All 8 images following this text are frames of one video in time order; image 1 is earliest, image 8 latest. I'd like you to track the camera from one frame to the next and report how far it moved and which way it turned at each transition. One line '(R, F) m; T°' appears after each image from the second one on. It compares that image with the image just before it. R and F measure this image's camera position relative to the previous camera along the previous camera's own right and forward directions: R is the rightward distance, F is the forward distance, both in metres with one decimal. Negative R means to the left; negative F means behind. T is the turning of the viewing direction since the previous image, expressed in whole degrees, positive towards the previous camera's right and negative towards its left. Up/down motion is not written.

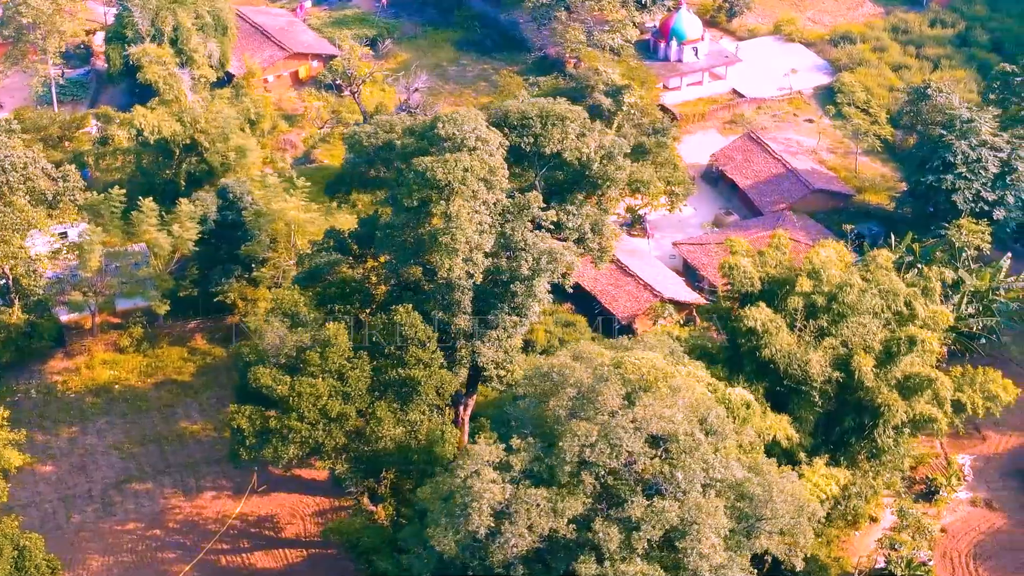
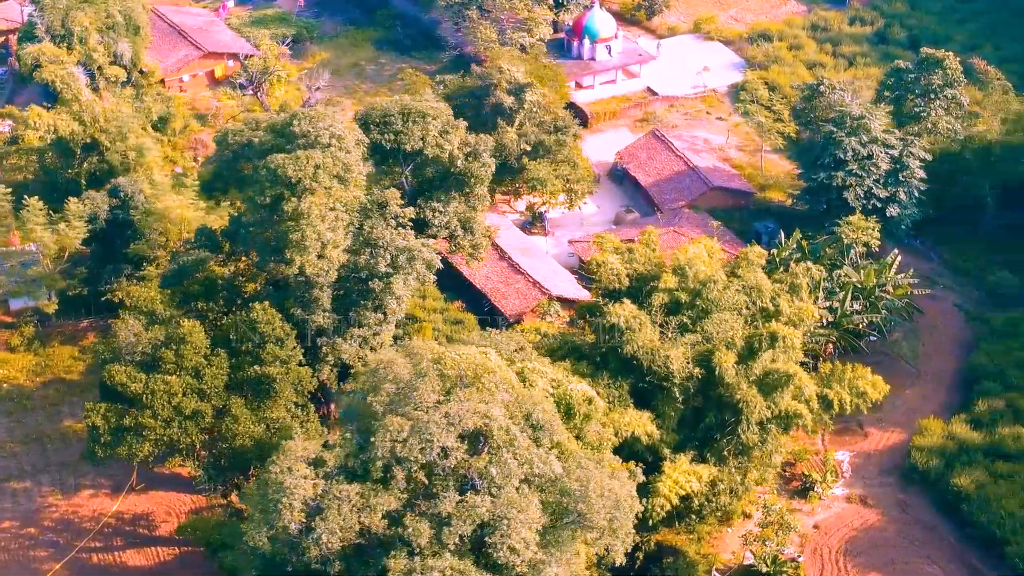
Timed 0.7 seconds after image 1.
(+2.0, 0.0) m; 0°
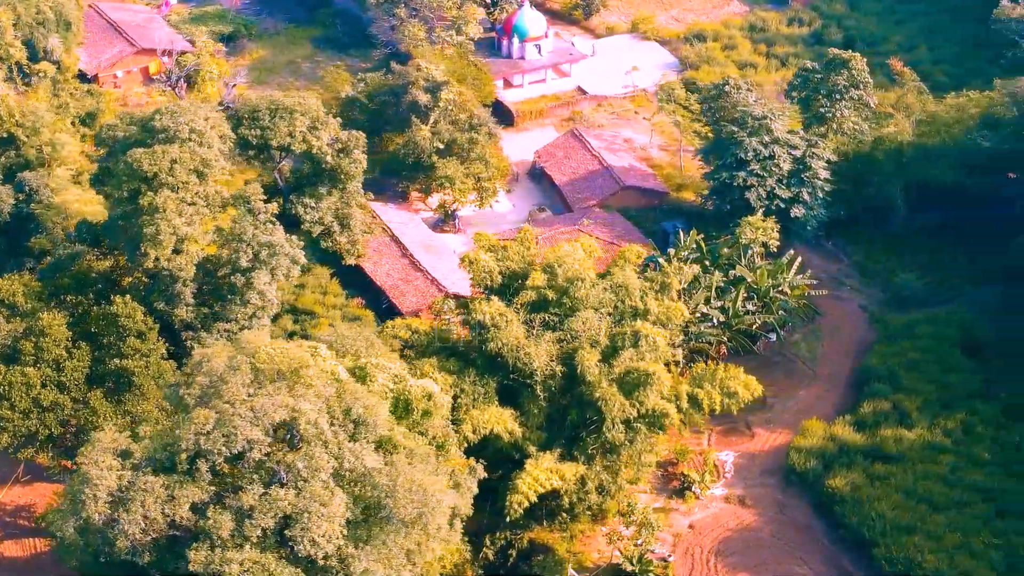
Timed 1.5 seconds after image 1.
(+2.4, 0.0) m; -1°
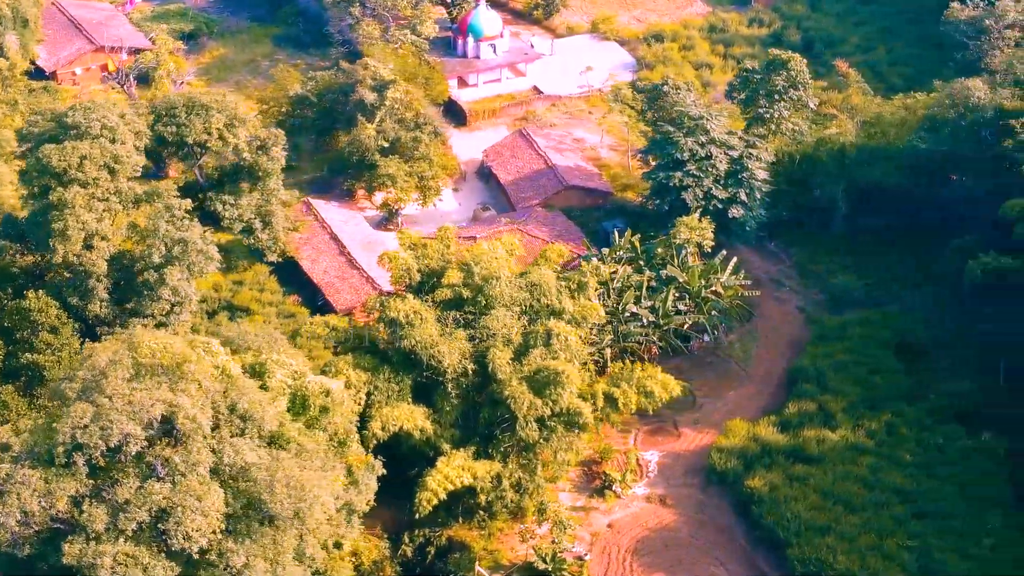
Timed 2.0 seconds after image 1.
(+1.6, 0.0) m; -1°
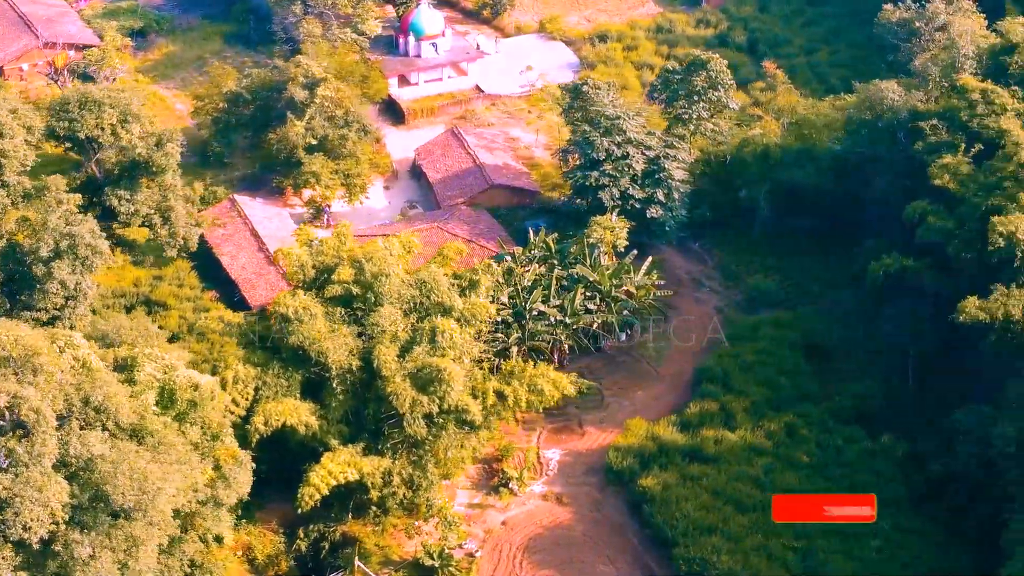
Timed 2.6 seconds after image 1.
(+2.1, -0.1) m; -1°
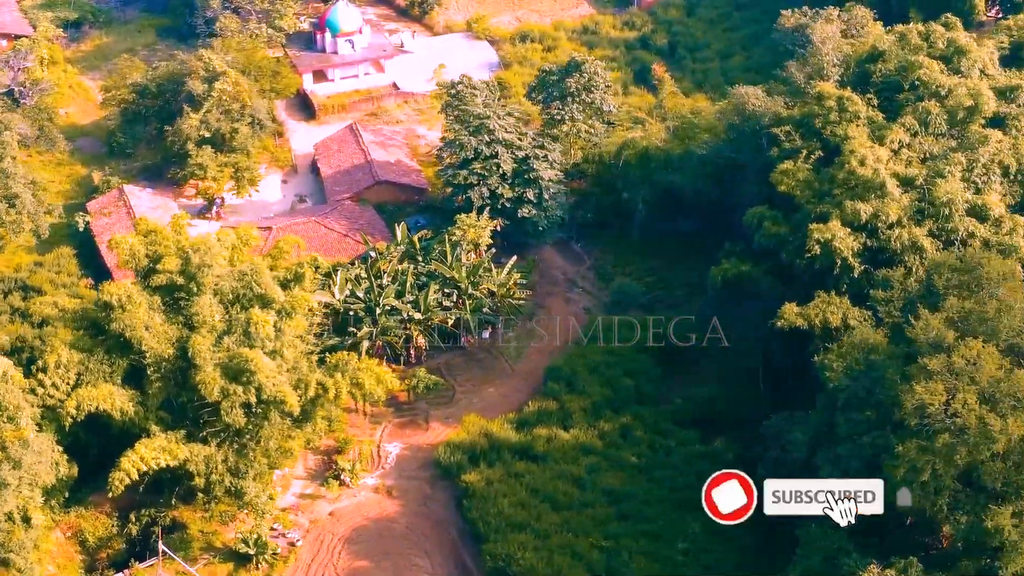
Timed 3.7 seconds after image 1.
(+3.8, -0.2) m; -2°
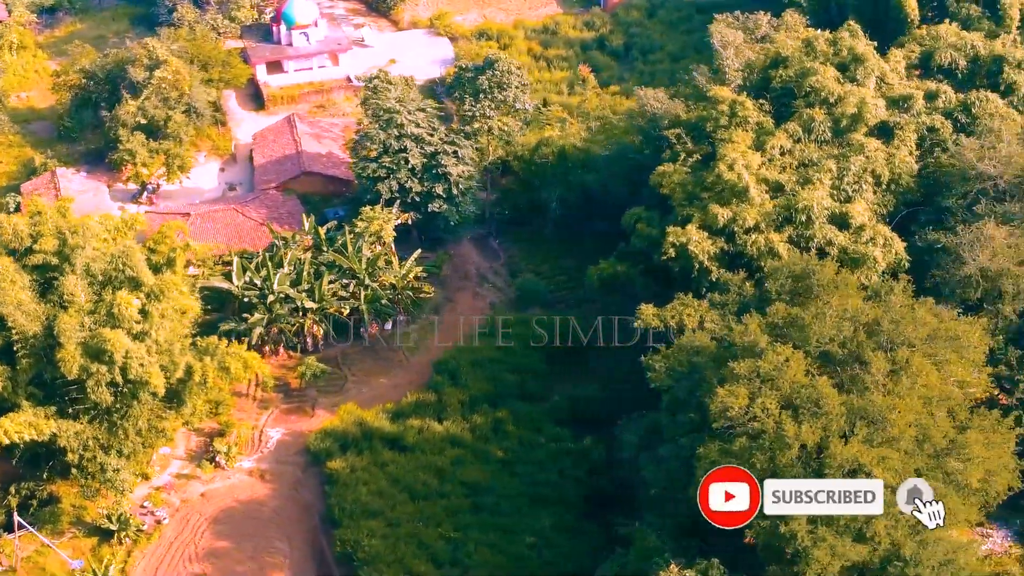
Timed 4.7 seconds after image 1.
(+3.5, -0.2) m; -3°
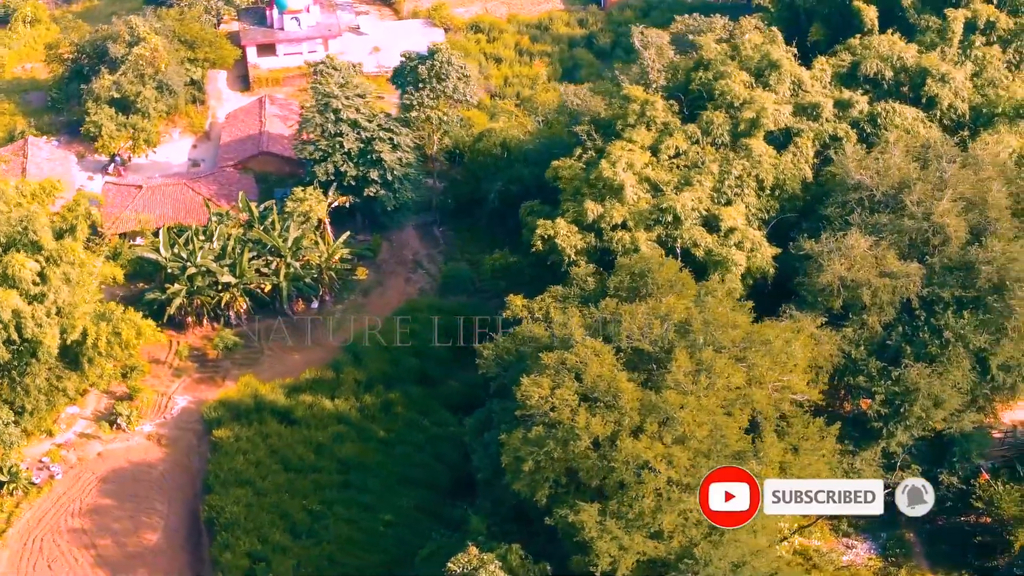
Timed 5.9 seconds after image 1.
(+4.2, -0.3) m; -5°
